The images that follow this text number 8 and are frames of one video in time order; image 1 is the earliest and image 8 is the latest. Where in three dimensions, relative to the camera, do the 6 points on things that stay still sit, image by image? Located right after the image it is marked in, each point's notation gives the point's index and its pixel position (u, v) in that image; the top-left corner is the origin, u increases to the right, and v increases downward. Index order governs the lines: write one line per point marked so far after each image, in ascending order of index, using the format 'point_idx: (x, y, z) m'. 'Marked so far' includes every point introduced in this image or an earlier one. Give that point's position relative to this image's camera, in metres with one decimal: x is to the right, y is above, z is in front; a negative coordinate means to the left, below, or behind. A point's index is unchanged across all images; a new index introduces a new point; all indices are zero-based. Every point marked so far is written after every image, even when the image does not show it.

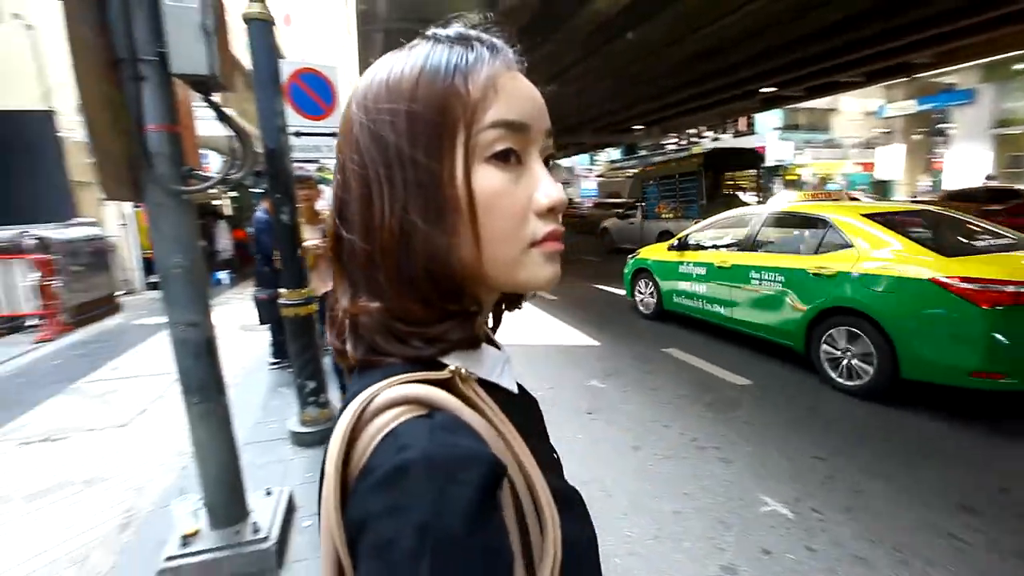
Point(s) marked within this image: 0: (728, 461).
0: (+1.8, -1.5, +5.1) m
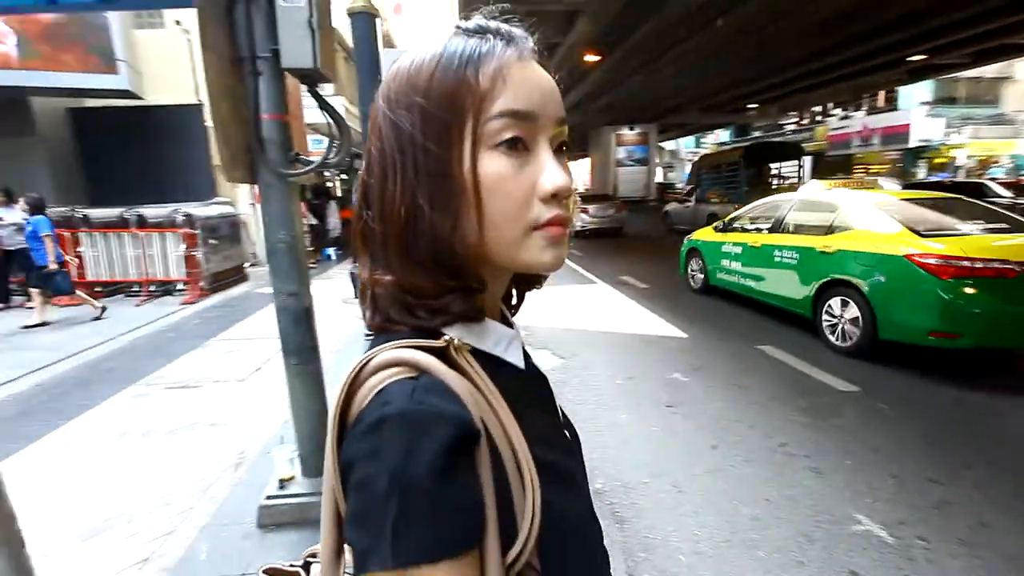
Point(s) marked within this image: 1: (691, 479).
0: (+2.5, -1.5, +4.8) m
1: (+1.4, -1.5, +4.7) m
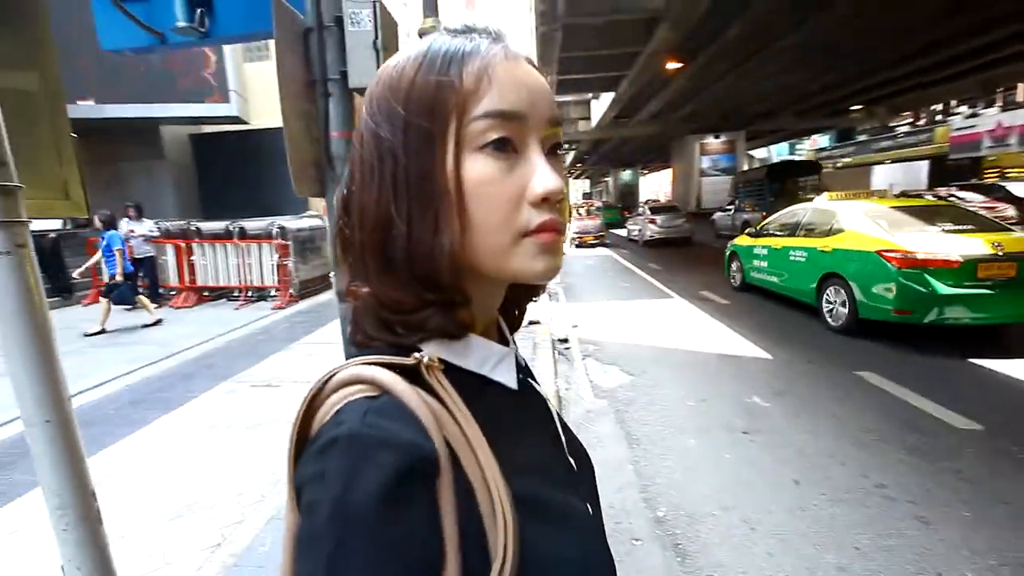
0: (+3.0, -1.6, +4.2) m
1: (+1.9, -1.6, +4.3) m
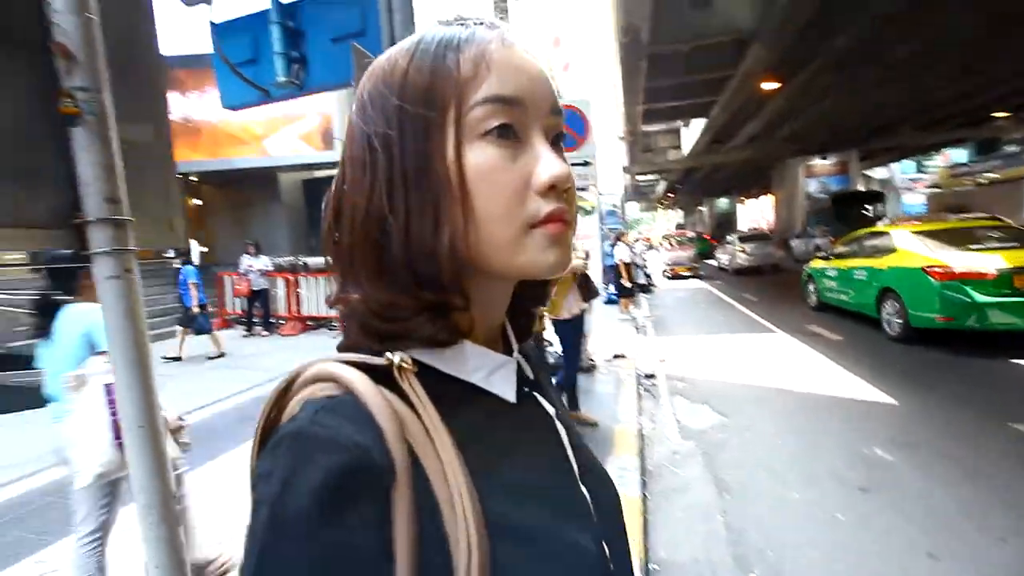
0: (+3.5, -1.8, +3.3) m
1: (+2.4, -1.8, +3.6) m
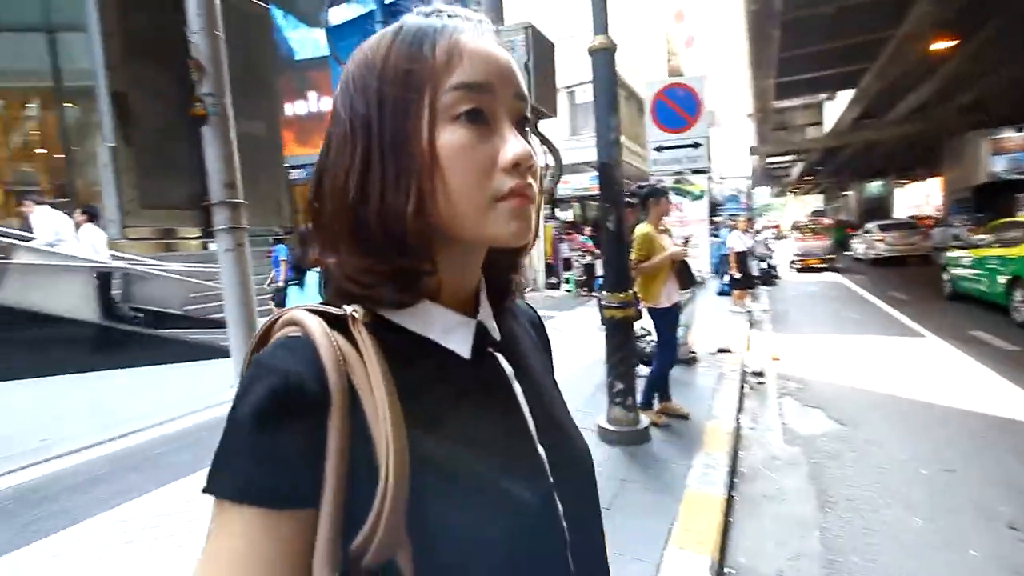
0: (+3.7, -1.9, +2.4) m
1: (+2.8, -1.9, +3.0) m
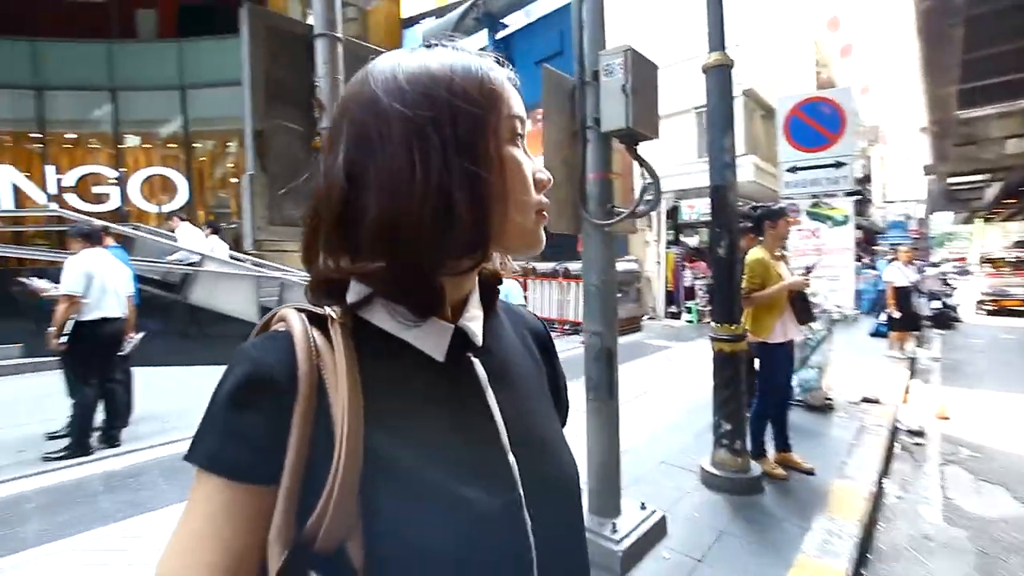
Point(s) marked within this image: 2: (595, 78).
0: (+3.7, -2.1, +1.2) m
1: (+3.0, -2.1, +2.0) m
2: (+0.4, +1.0, +2.9) m
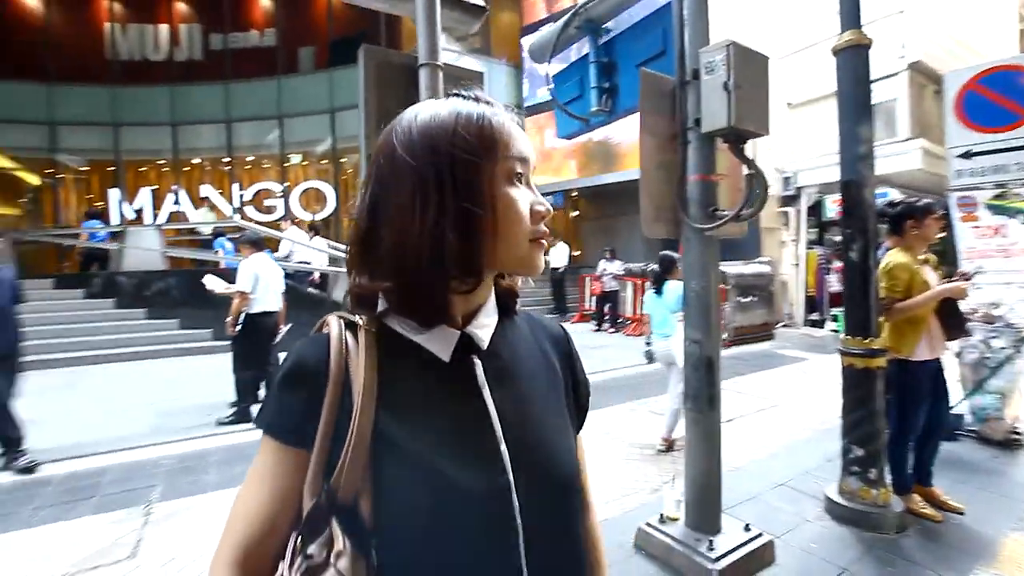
0: (+3.4, -2.2, +0.2) m
1: (+3.0, -2.2, +1.2) m
2: (+0.9, +1.0, +2.8) m
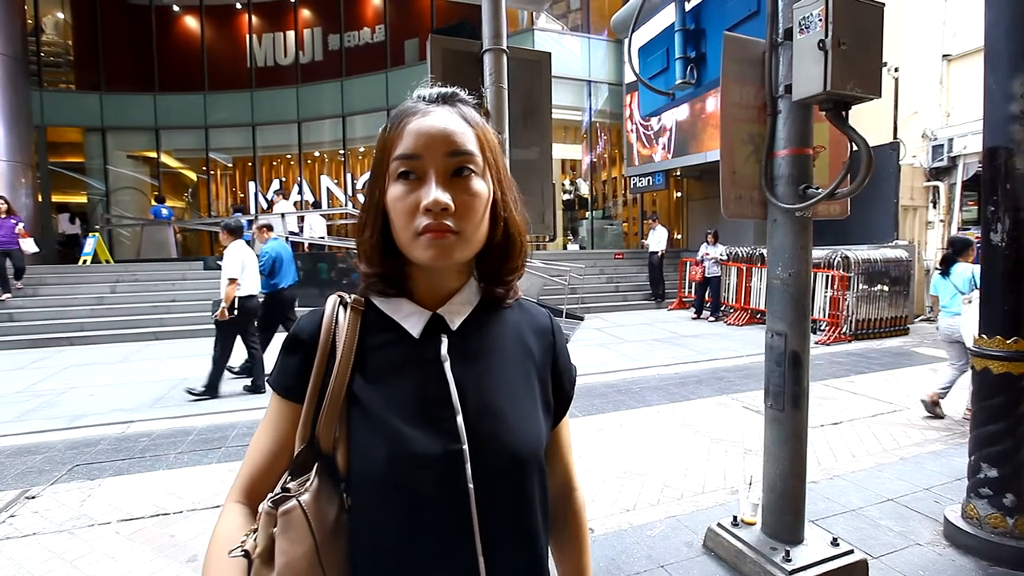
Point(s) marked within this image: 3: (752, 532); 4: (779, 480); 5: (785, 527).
0: (+3.0, -2.3, -0.6) m
1: (+2.8, -2.2, +0.5) m
2: (+1.2, +1.1, +2.5) m
3: (+1.1, -1.1, +2.6) m
4: (+1.1, -0.8, +2.5) m
5: (+1.2, -1.0, +2.5) m
